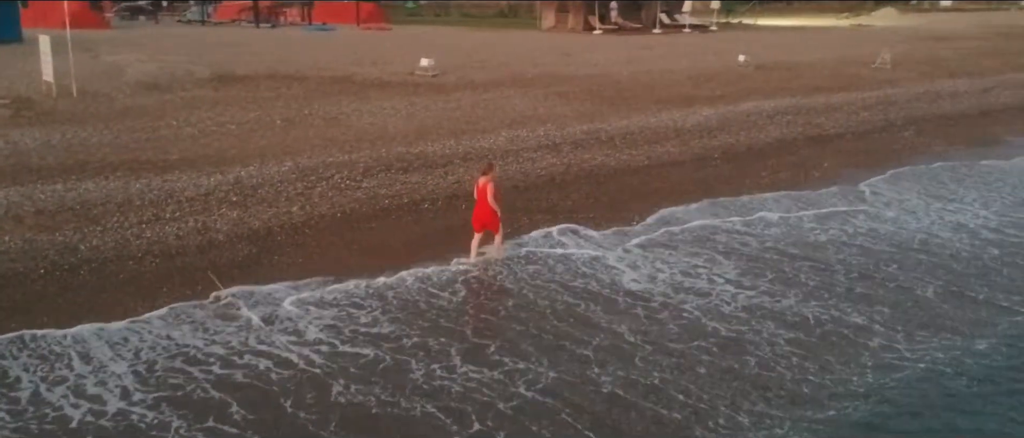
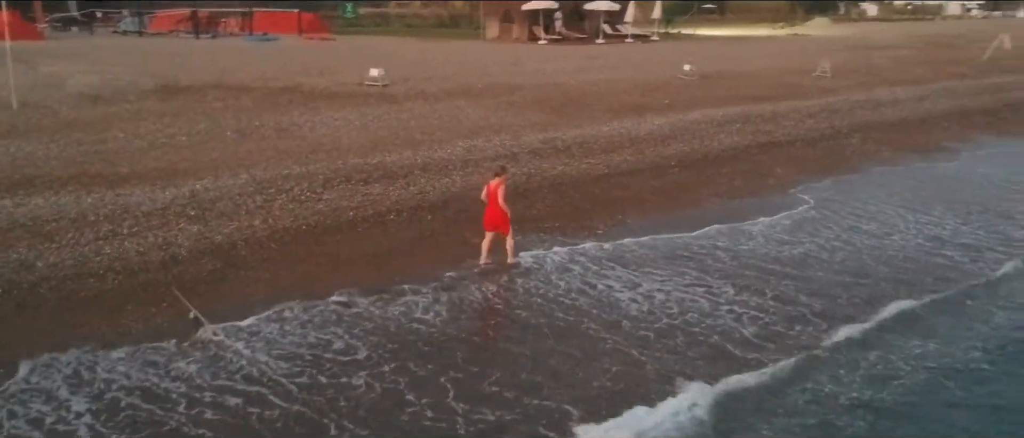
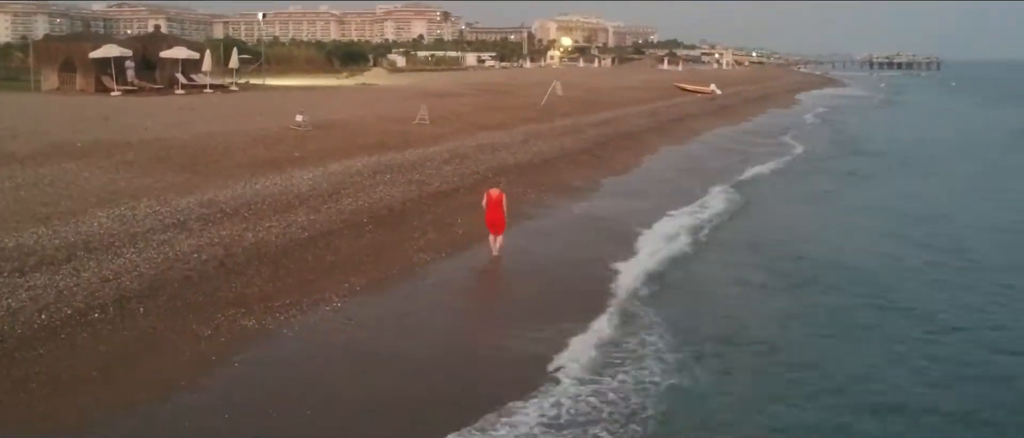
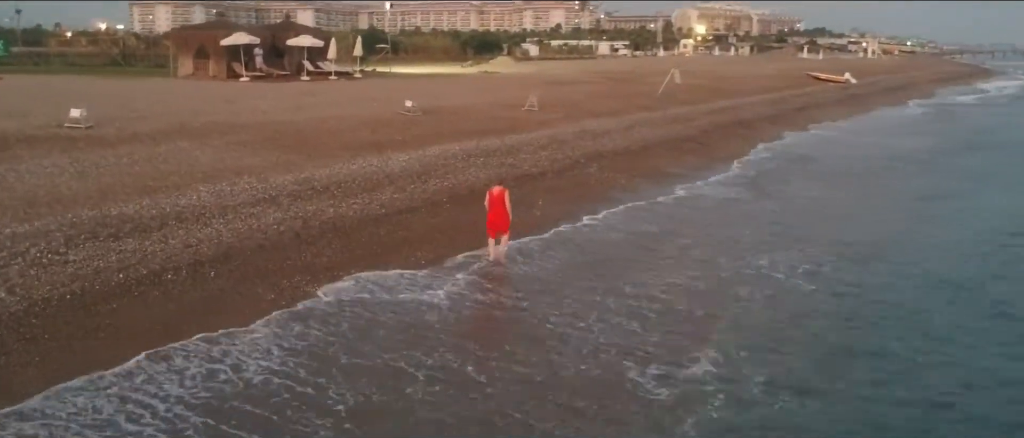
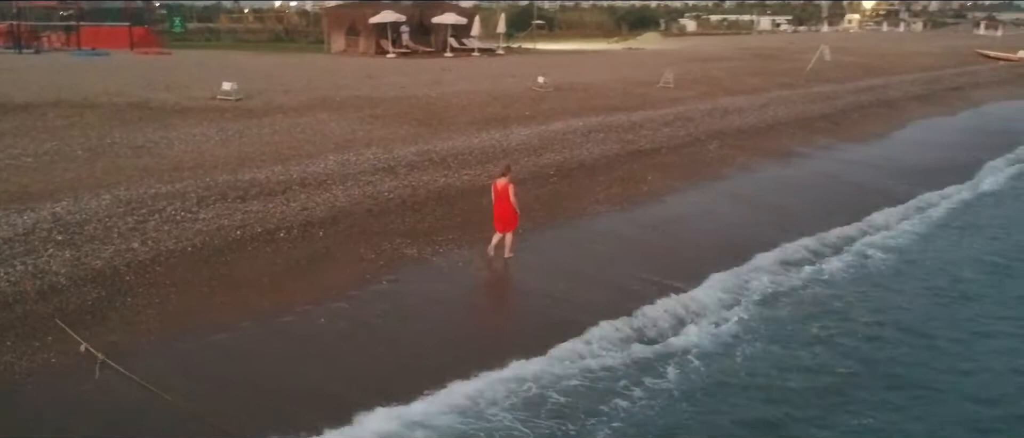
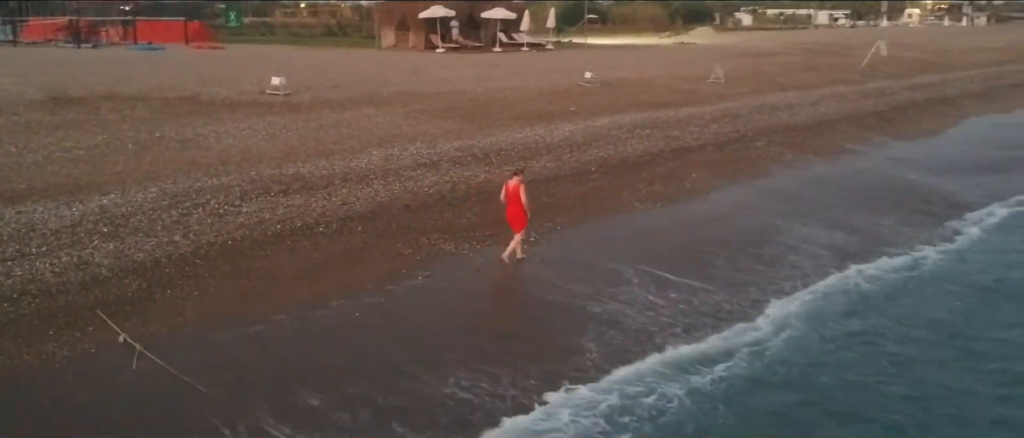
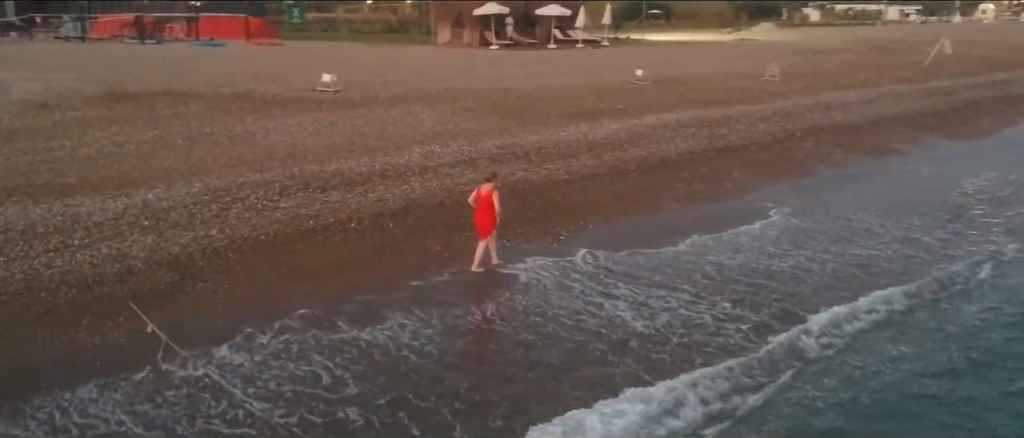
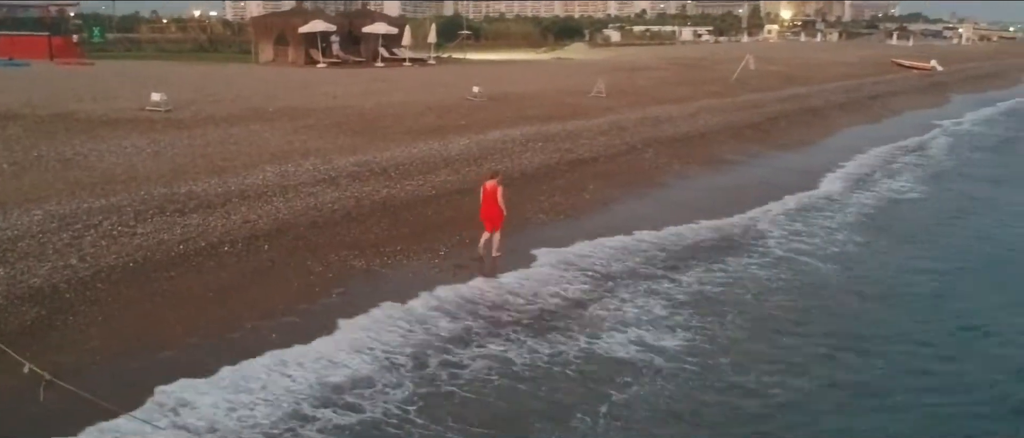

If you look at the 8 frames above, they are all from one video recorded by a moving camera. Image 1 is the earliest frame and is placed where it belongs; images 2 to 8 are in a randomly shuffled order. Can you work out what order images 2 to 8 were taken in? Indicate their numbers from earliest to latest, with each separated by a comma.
2, 7, 6, 5, 8, 4, 3
